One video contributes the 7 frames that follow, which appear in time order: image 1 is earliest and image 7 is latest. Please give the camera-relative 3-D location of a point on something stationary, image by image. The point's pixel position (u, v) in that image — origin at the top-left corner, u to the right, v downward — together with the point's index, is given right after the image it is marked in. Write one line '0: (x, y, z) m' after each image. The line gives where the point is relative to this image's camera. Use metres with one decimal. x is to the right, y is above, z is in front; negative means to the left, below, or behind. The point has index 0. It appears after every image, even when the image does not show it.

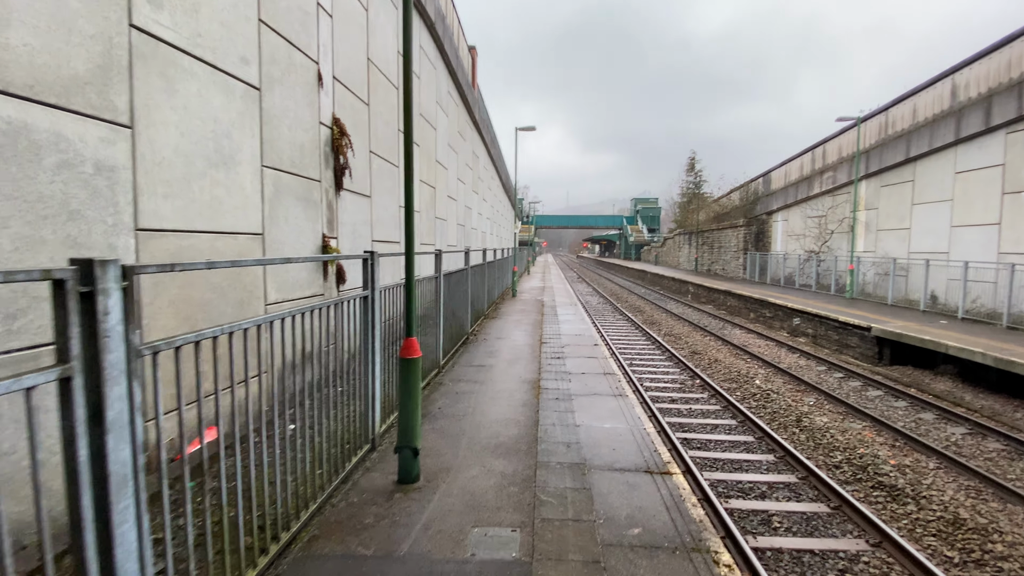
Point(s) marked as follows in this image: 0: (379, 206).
0: (-2.0, +1.2, +7.3) m
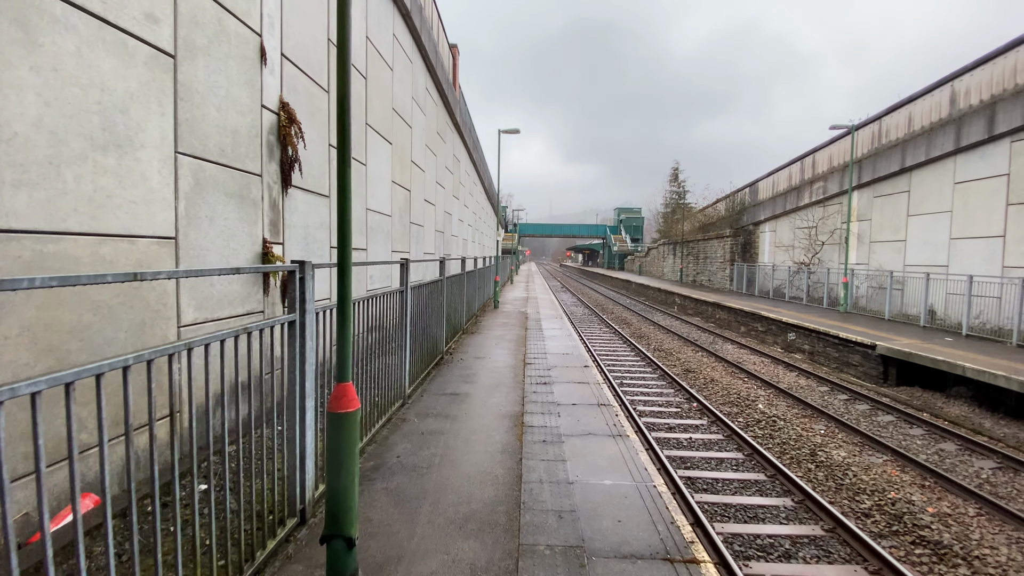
0: (-2.3, +1.0, +6.4) m
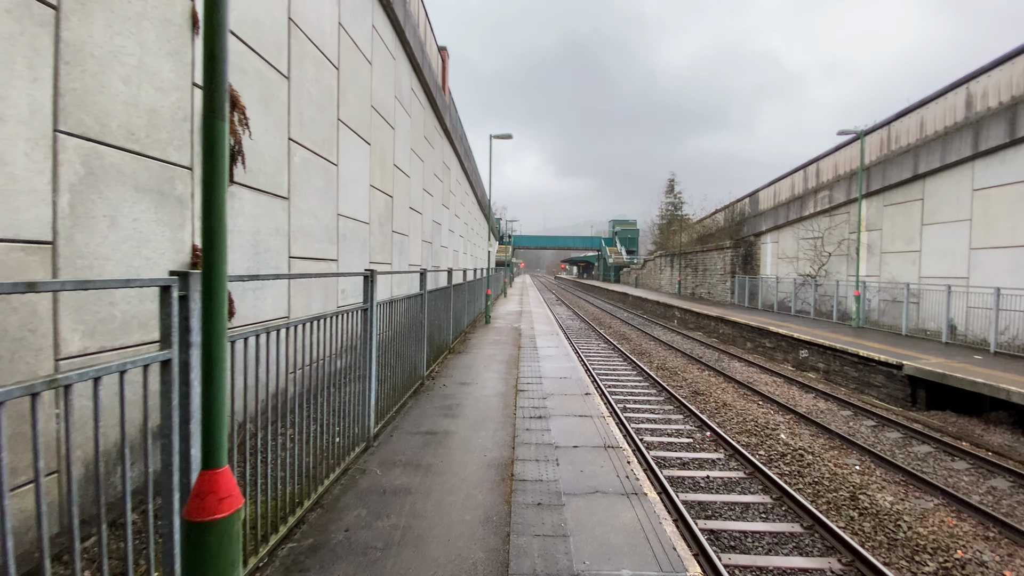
0: (-2.4, +0.8, +5.5) m
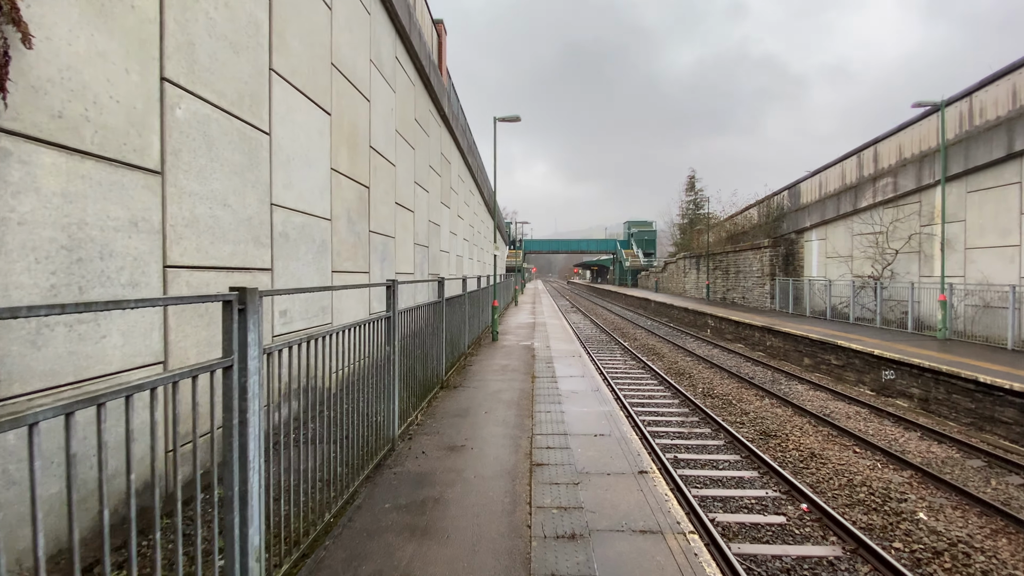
0: (-2.3, +0.7, +3.5) m
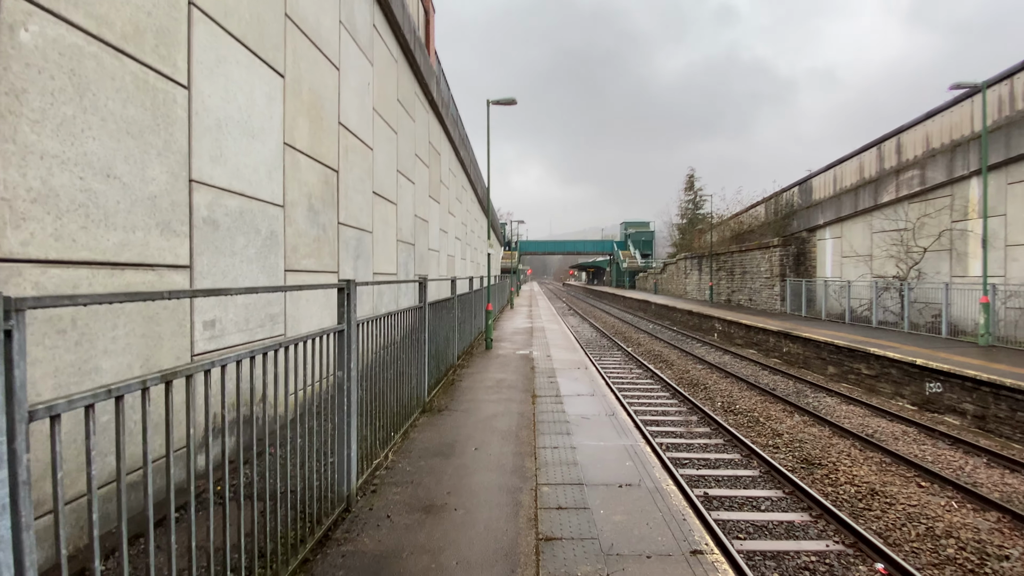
0: (-2.3, +0.6, +2.4) m
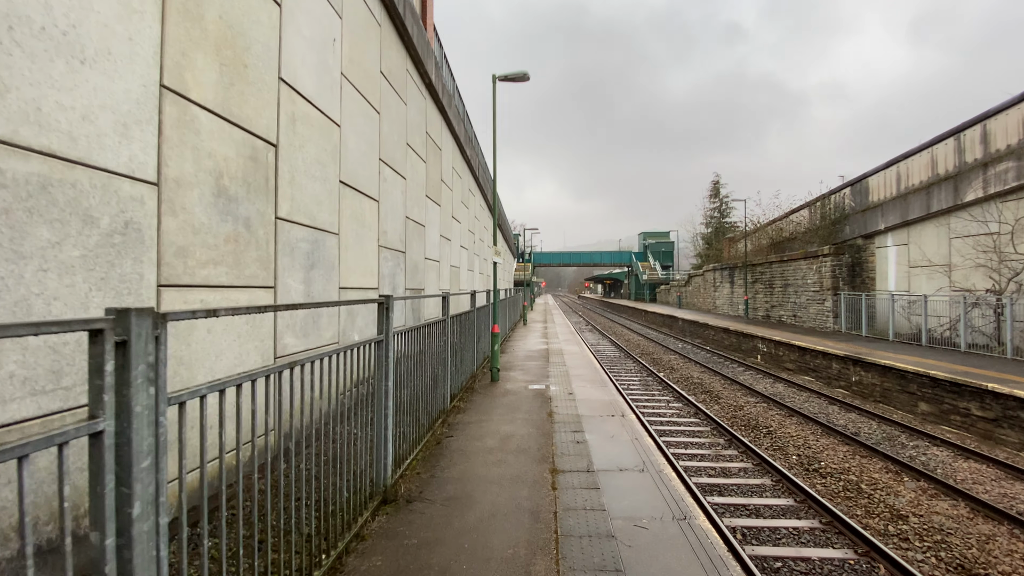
0: (-2.4, +0.5, +0.6) m
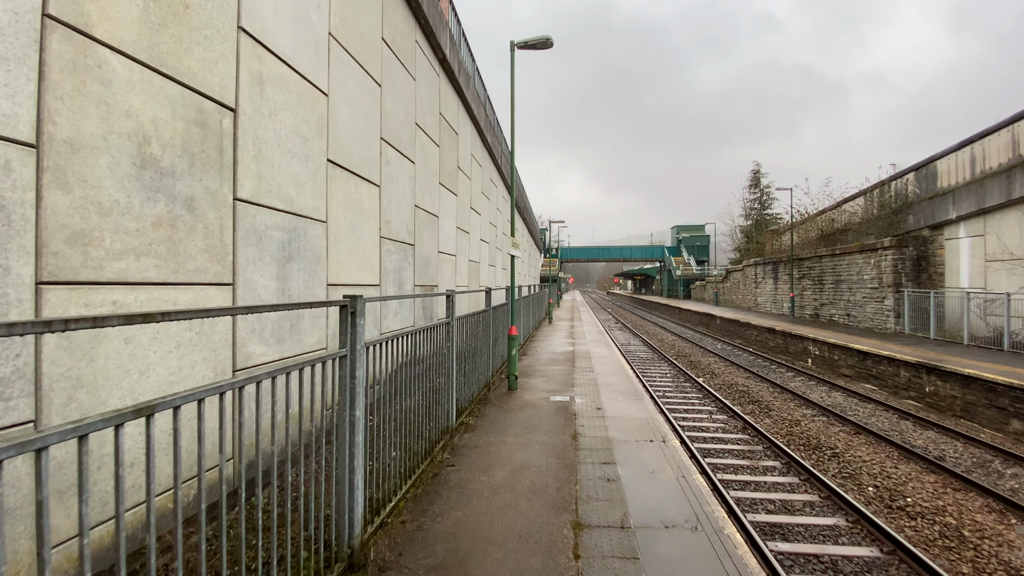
0: (-2.5, +0.5, -0.1) m
